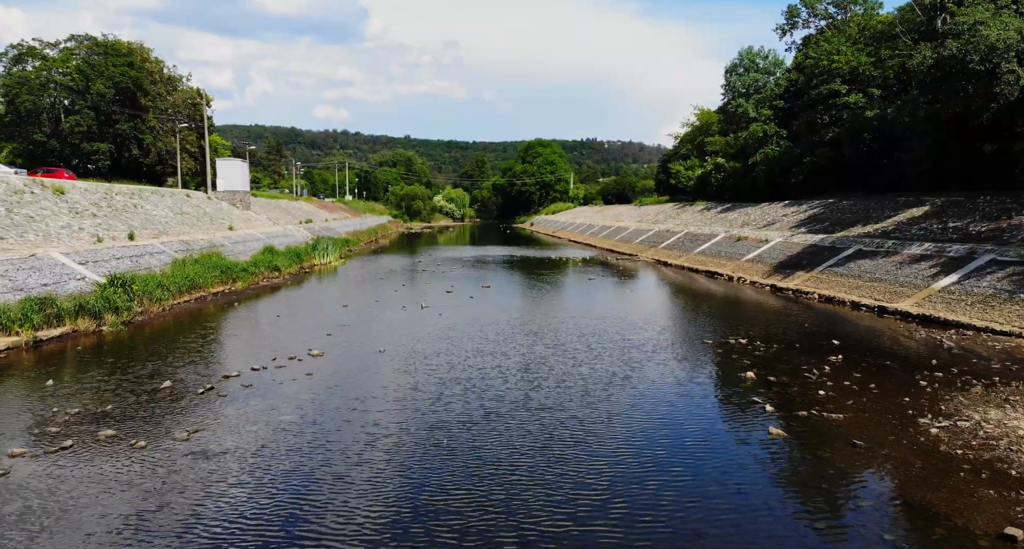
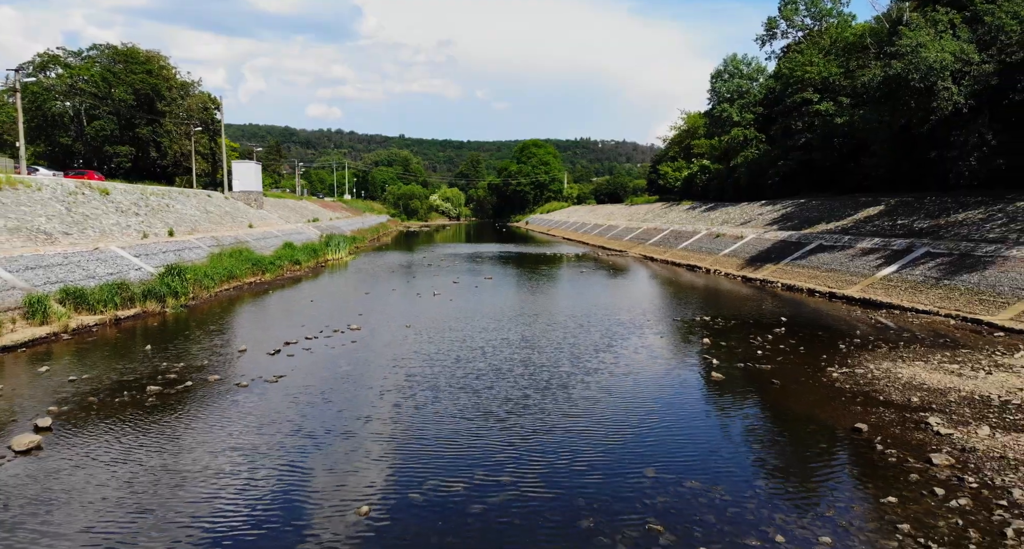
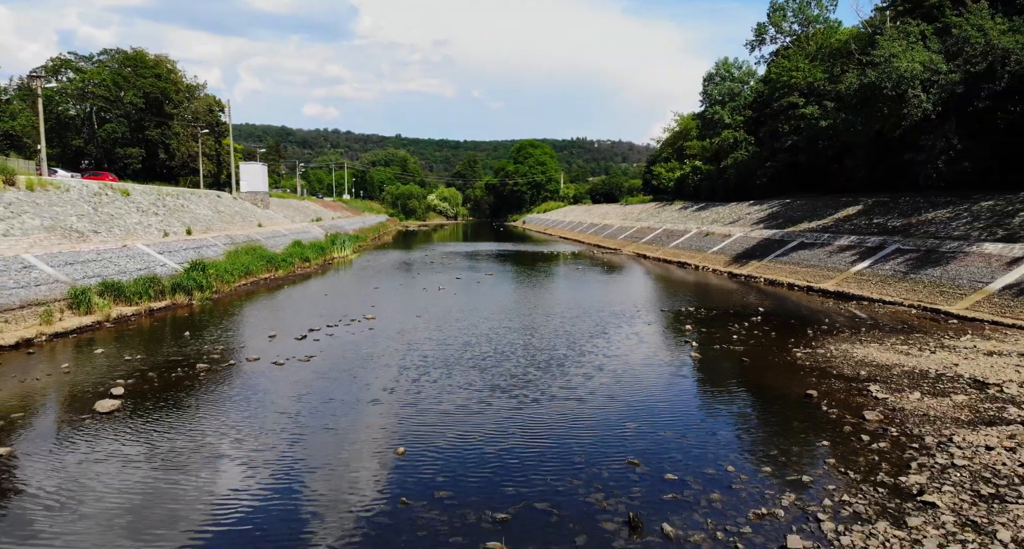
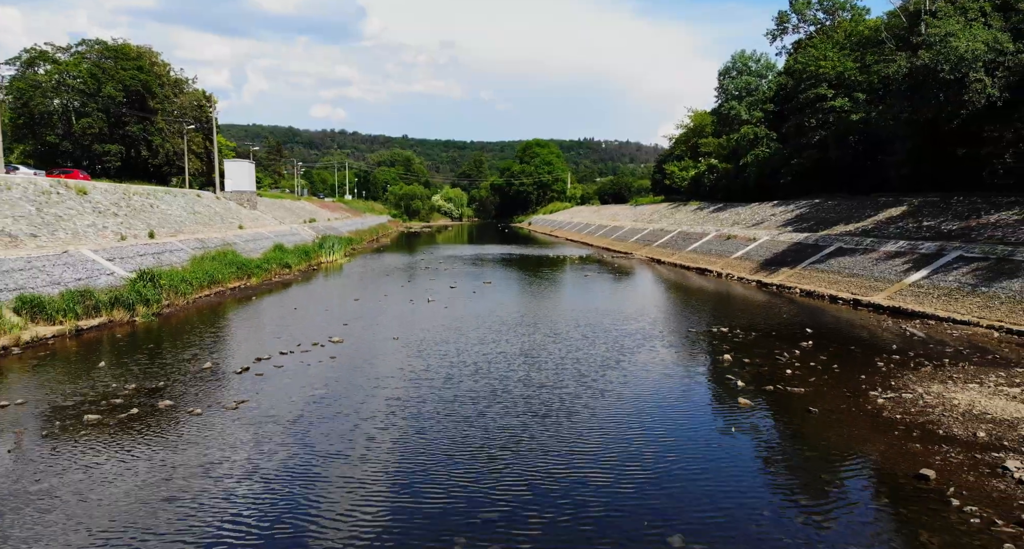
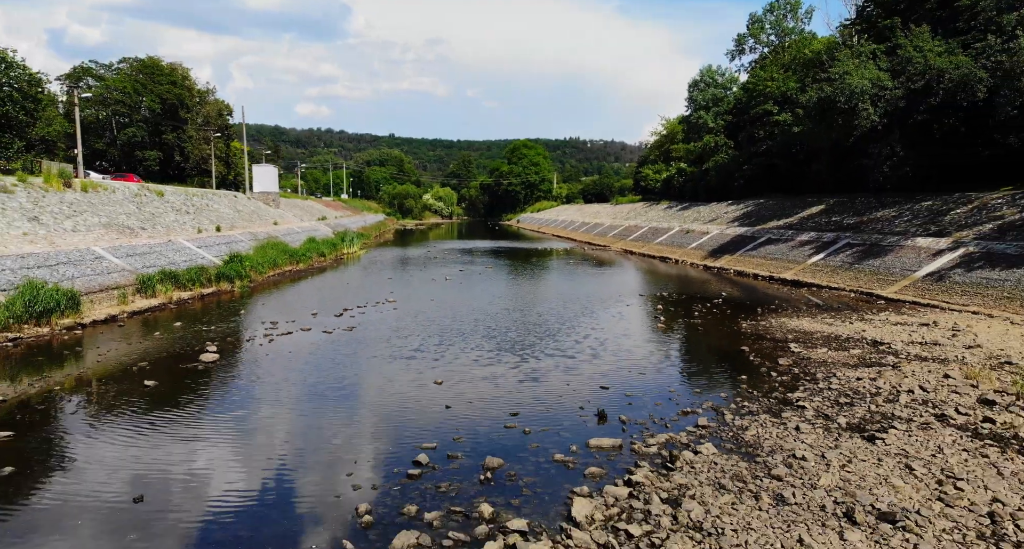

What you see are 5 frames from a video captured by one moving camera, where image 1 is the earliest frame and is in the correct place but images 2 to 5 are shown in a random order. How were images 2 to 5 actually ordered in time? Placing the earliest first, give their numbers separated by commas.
4, 2, 3, 5
